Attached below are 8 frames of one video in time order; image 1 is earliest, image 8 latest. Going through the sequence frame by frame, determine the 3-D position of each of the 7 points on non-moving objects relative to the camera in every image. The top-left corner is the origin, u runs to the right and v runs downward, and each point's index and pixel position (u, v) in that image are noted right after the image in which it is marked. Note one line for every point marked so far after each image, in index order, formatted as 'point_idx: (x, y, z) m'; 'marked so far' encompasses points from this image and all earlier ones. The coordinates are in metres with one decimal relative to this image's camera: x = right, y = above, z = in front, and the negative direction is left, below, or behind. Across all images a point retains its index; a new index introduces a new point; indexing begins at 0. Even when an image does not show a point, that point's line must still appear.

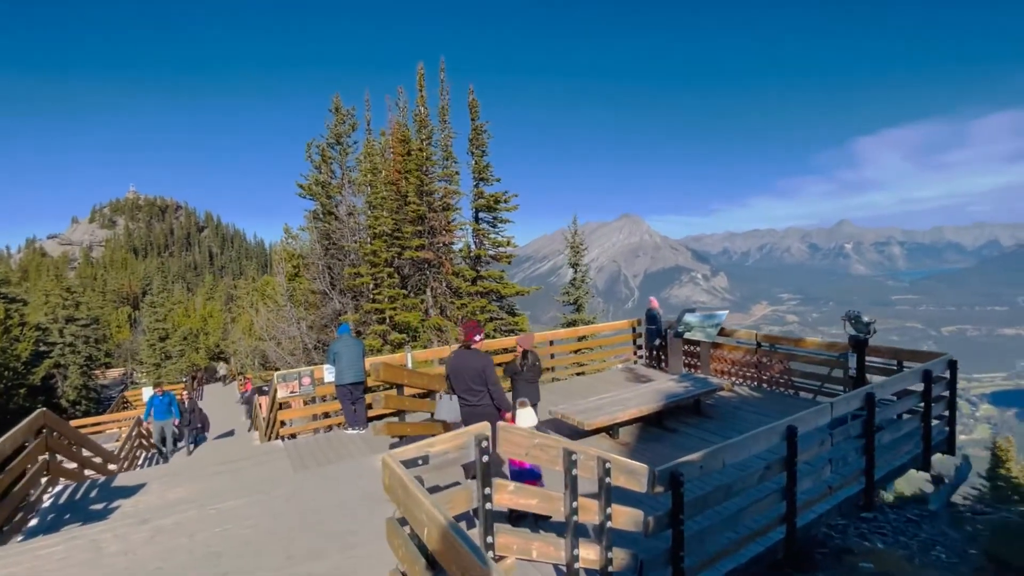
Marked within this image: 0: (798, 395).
0: (+5.2, -1.9, +8.8) m
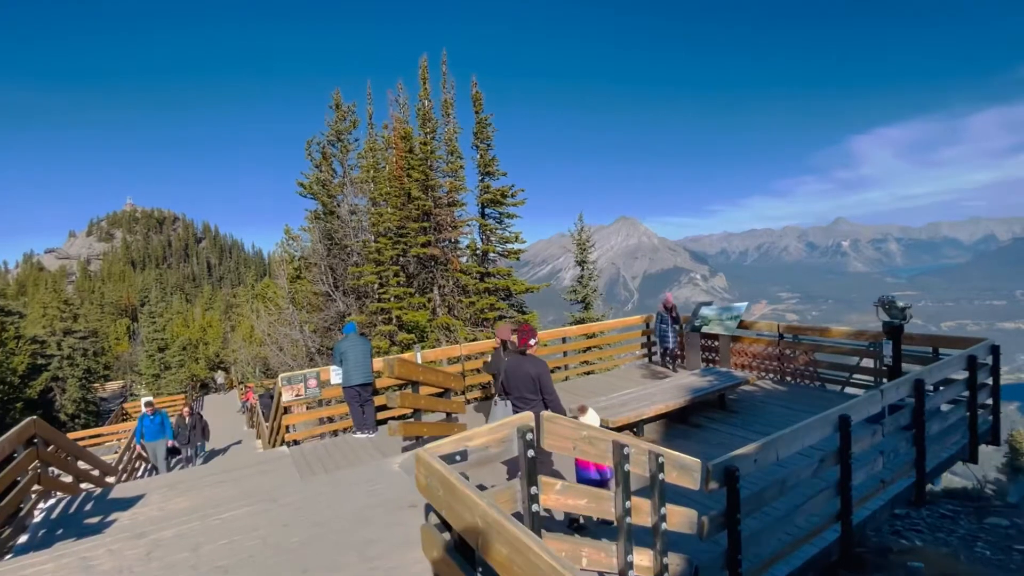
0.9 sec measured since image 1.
0: (+5.5, -1.7, +8.4) m
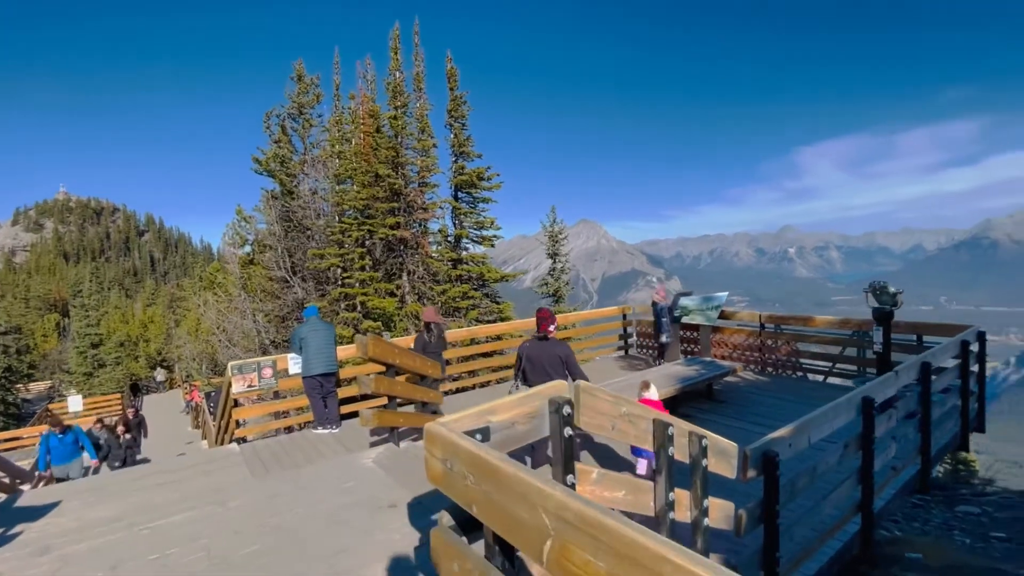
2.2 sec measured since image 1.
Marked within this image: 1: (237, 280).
0: (+5.1, -1.5, +8.3) m
1: (-11.0, +0.3, +19.3) m
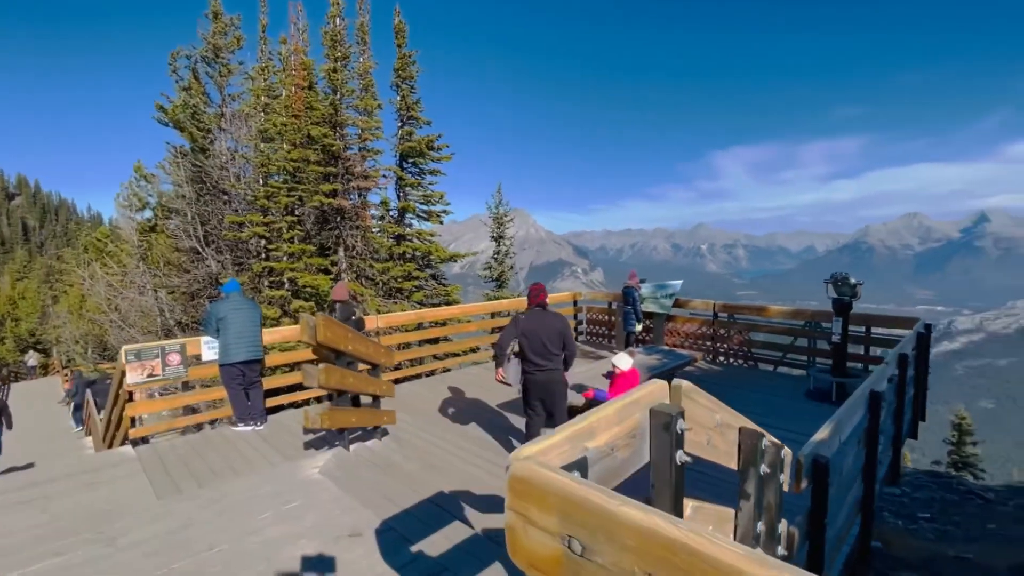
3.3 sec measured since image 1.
0: (+4.2, -1.3, +8.4) m
1: (-13.2, +1.3, +16.8) m
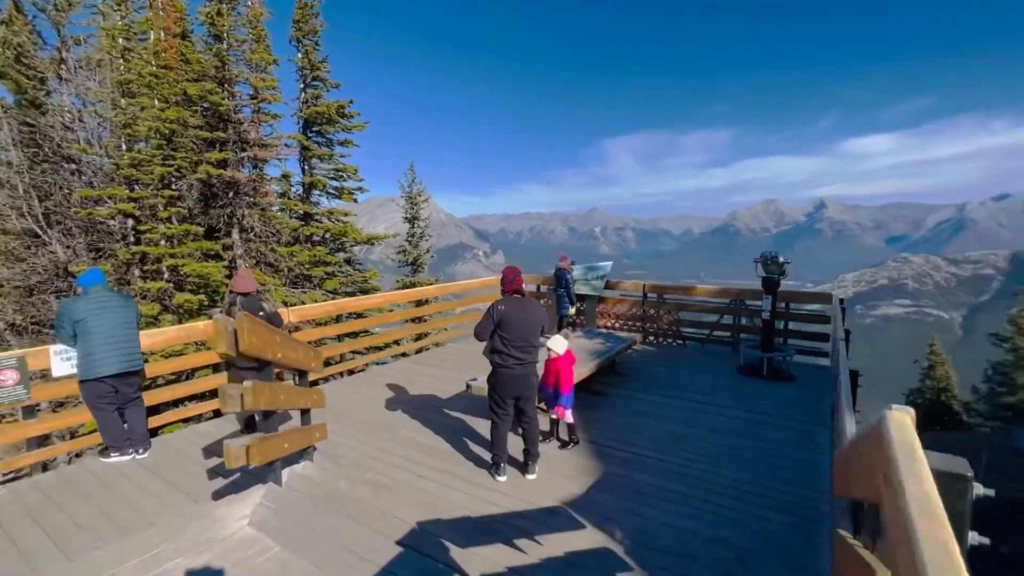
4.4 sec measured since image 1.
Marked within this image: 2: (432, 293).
0: (+3.1, -1.0, +8.6) m
1: (-15.8, +1.4, +13.3) m
2: (-1.4, -0.1, +8.7) m
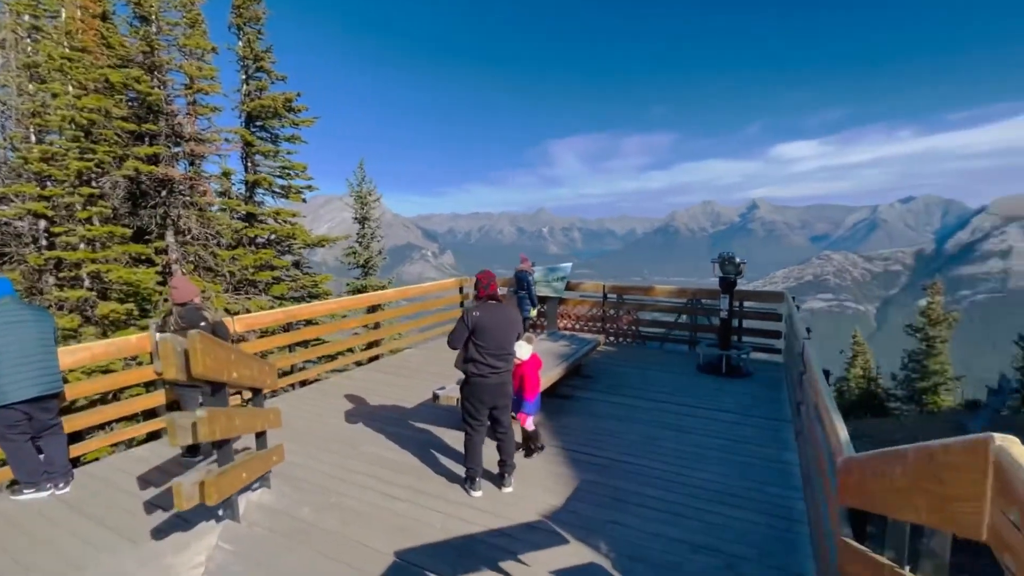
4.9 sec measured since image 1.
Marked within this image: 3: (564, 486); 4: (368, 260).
0: (+2.4, -1.0, +8.7) m
1: (-16.9, +1.2, +11.4) m
2: (-2.1, -0.2, +8.3) m
3: (+0.4, -1.7, +4.1) m
4: (-5.2, +1.0, +17.0) m
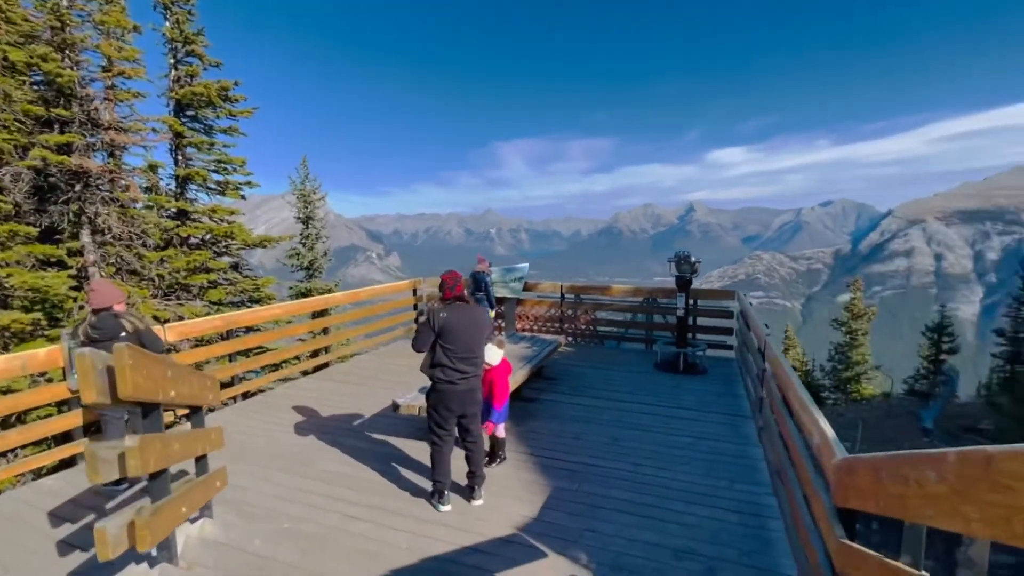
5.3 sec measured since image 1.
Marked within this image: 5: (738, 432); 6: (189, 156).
0: (+1.6, -1.0, +8.7) m
1: (-17.8, +0.9, +9.3) m
2: (-2.8, -0.2, +7.9) m
3: (+0.2, -1.7, +3.9) m
4: (-6.8, +0.9, +16.2) m
5: (+2.4, -1.5, +5.2) m
6: (-8.2, +3.3, +12.1) m
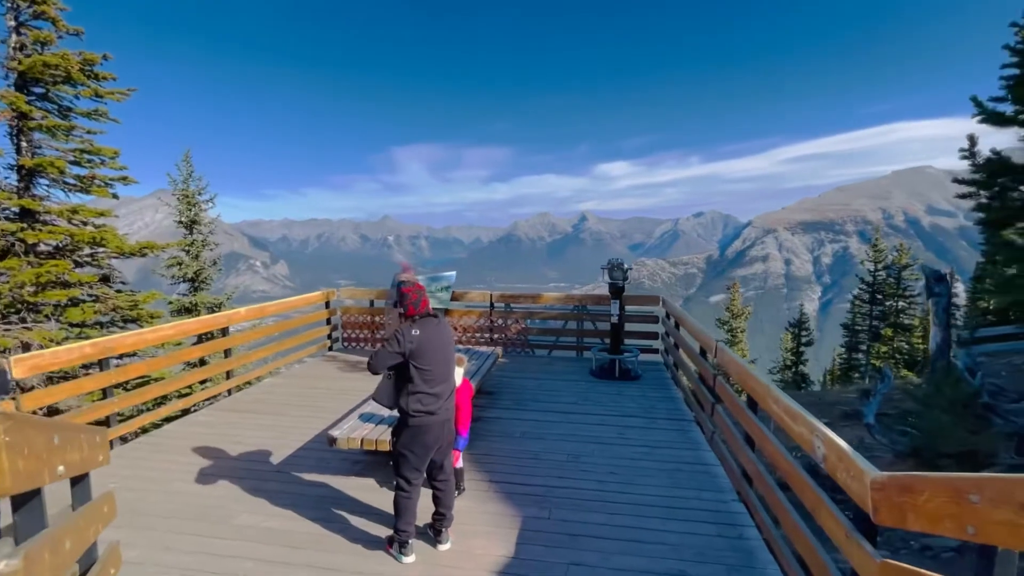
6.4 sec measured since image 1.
0: (+0.4, -1.1, +8.5) m
1: (-18.8, +0.5, +5.2) m
2: (-3.8, -0.4, +6.8) m
3: (0.0, -1.8, +3.6) m
4: (-9.4, +0.4, +14.1) m
5: (+1.9, -1.6, +5.2) m
6: (-10.0, +2.9, +9.9) m
